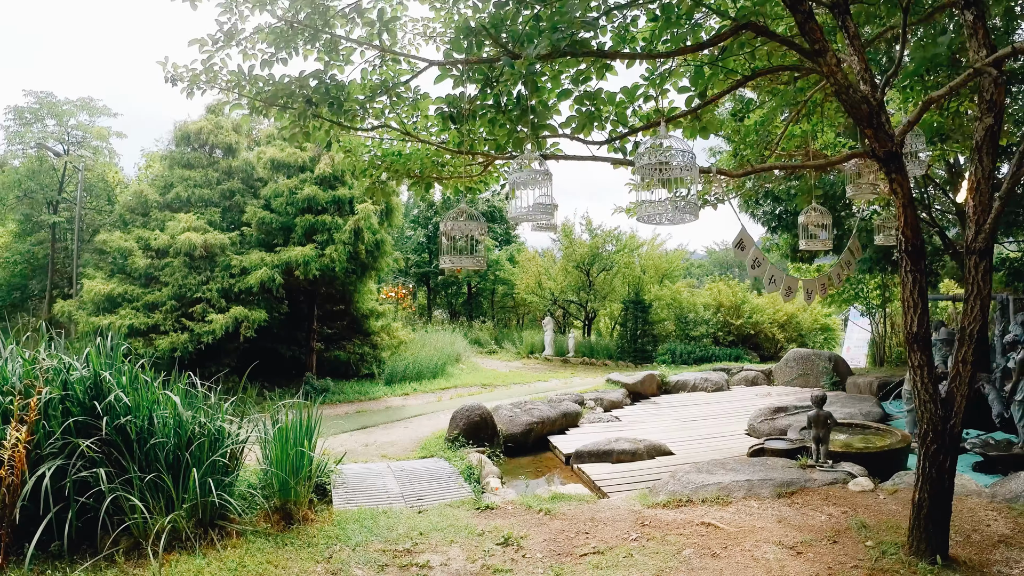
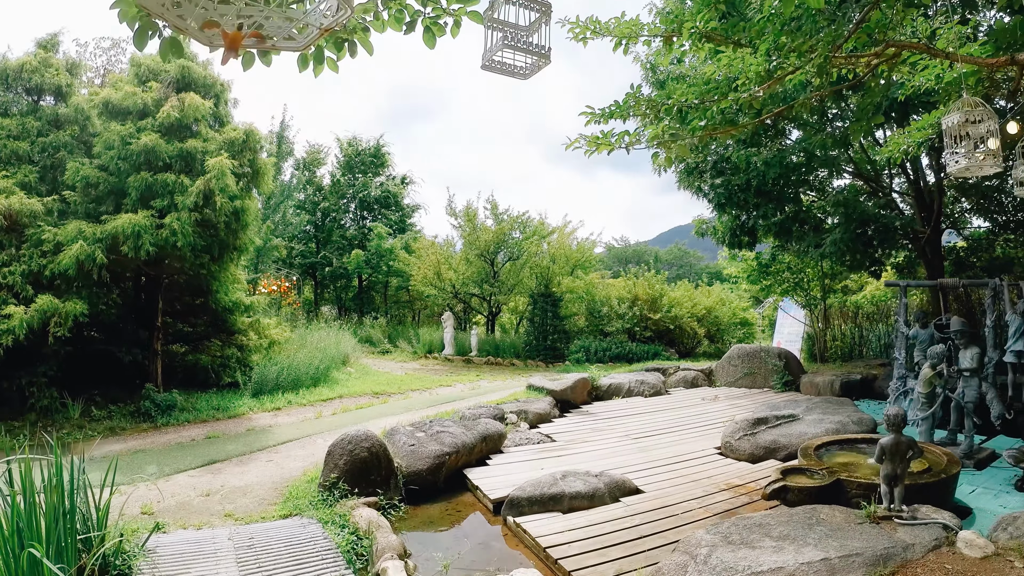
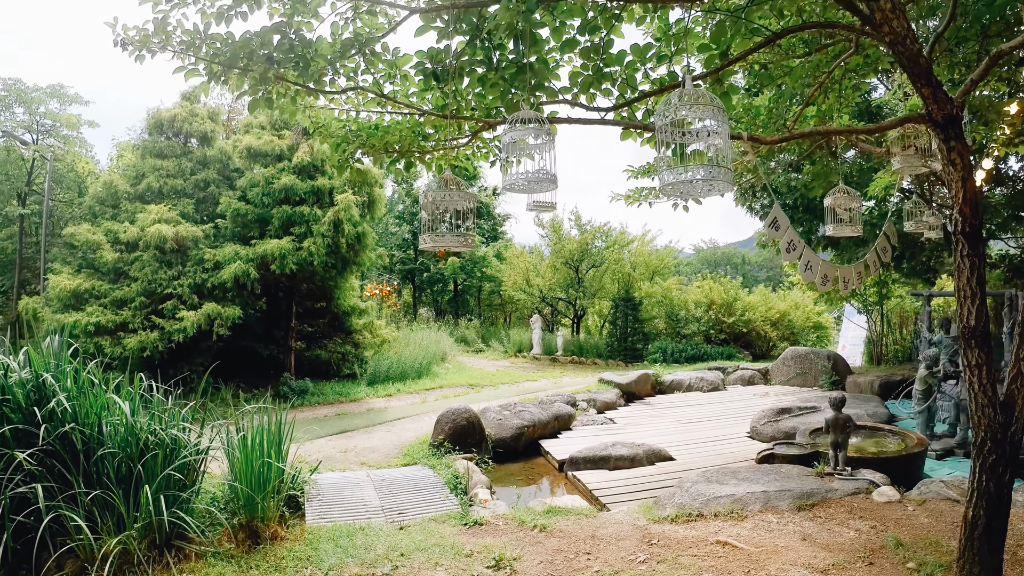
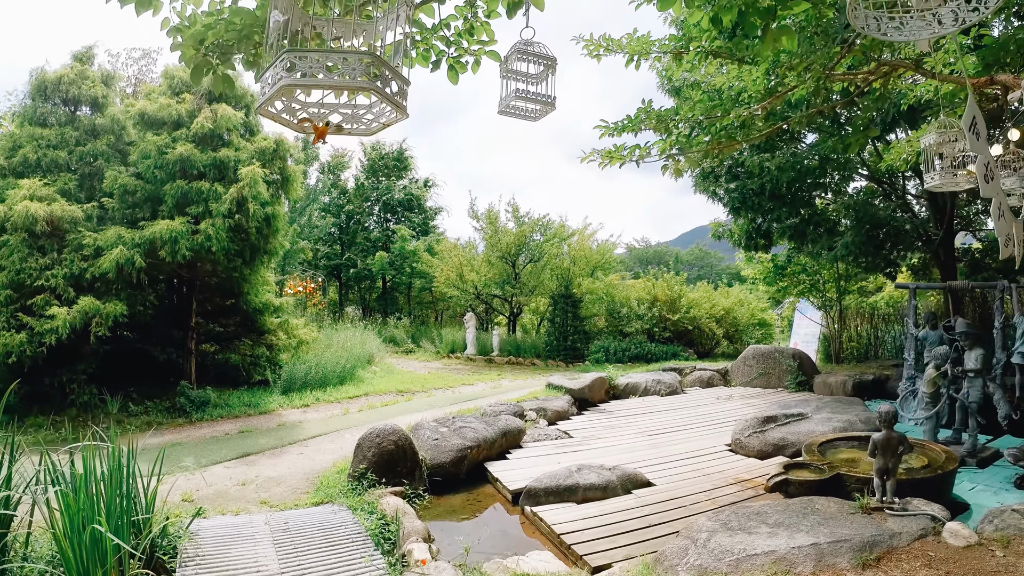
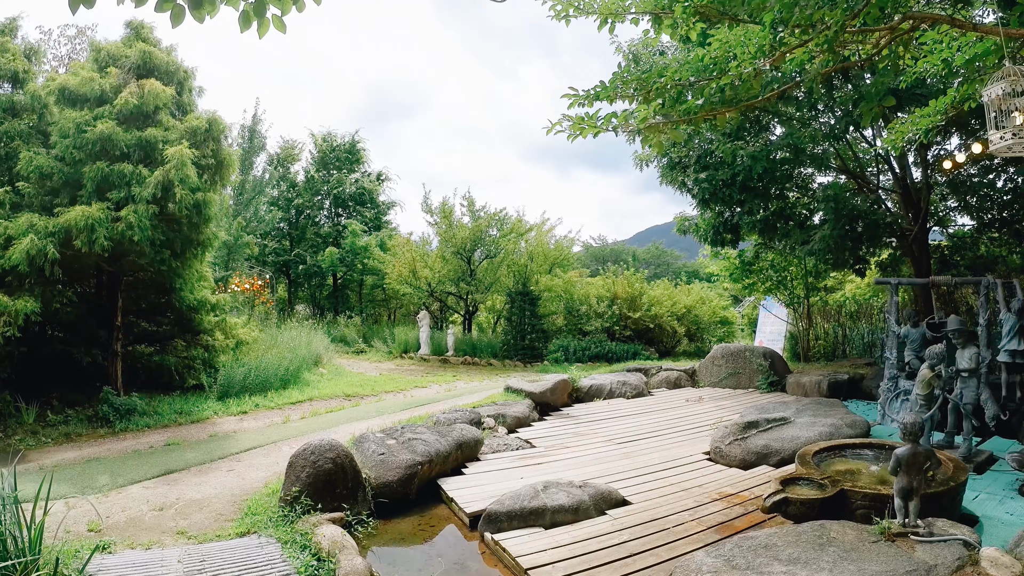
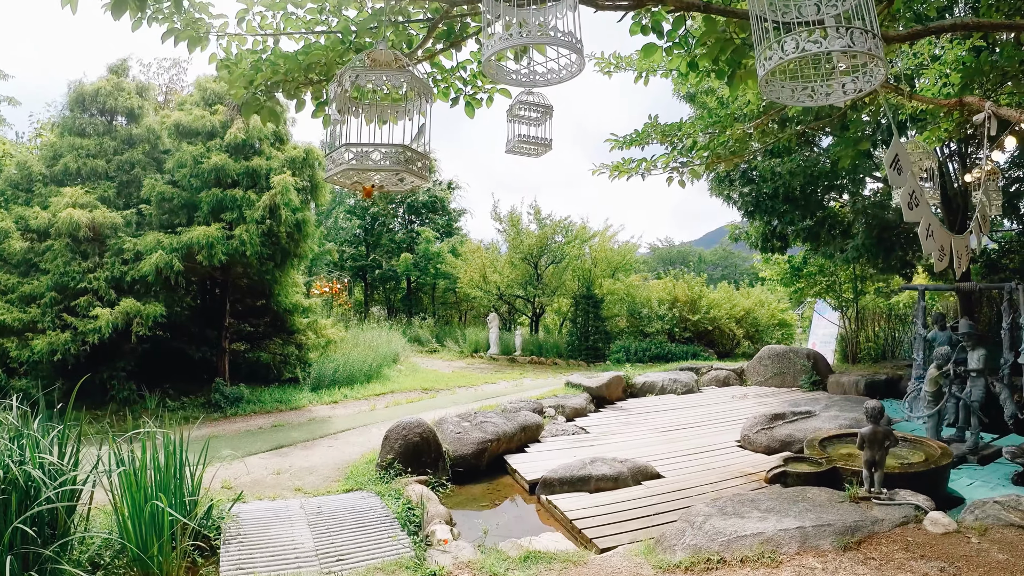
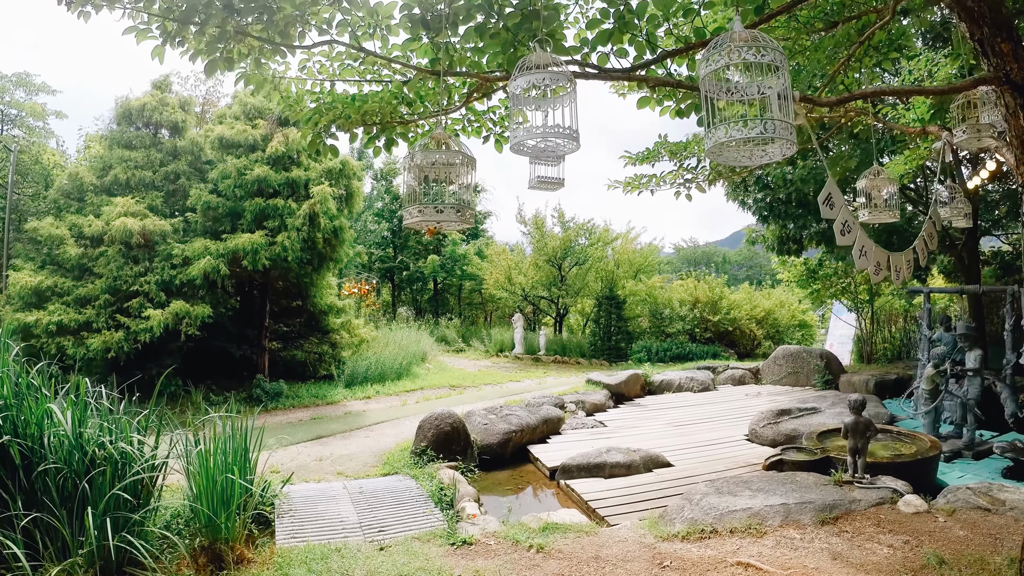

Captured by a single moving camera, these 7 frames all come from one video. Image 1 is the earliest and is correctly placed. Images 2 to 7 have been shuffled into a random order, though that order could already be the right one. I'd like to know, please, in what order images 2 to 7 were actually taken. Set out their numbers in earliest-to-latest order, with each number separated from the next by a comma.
3, 7, 6, 4, 2, 5
